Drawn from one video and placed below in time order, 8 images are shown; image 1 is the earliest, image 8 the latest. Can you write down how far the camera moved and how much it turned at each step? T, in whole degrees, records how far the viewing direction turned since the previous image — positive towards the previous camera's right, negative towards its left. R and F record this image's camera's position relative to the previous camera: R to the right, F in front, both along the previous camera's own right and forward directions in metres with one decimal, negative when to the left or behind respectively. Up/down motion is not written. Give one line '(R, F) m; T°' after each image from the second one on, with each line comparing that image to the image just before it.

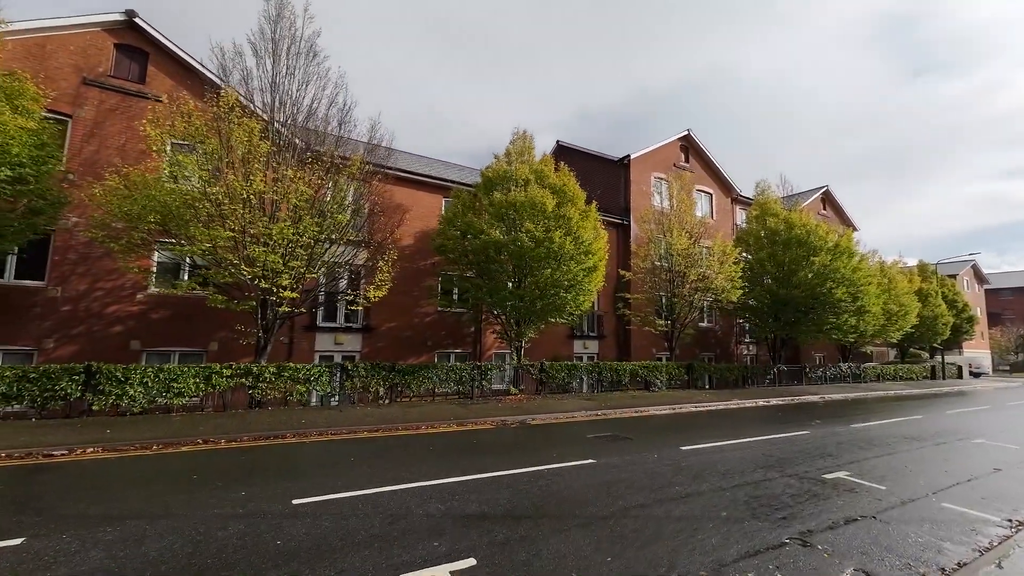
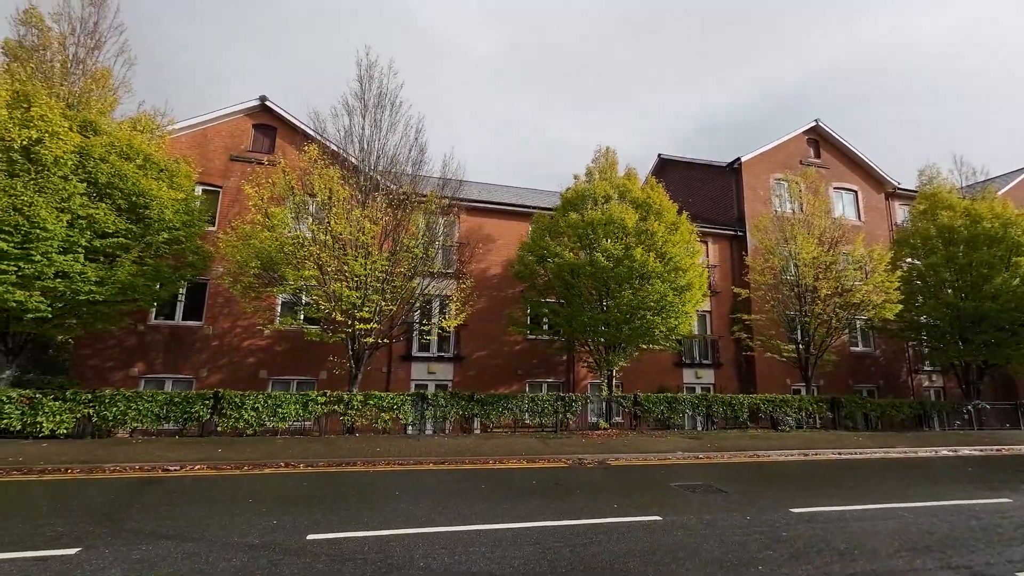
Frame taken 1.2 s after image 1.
(+1.3, +0.8) m; -16°
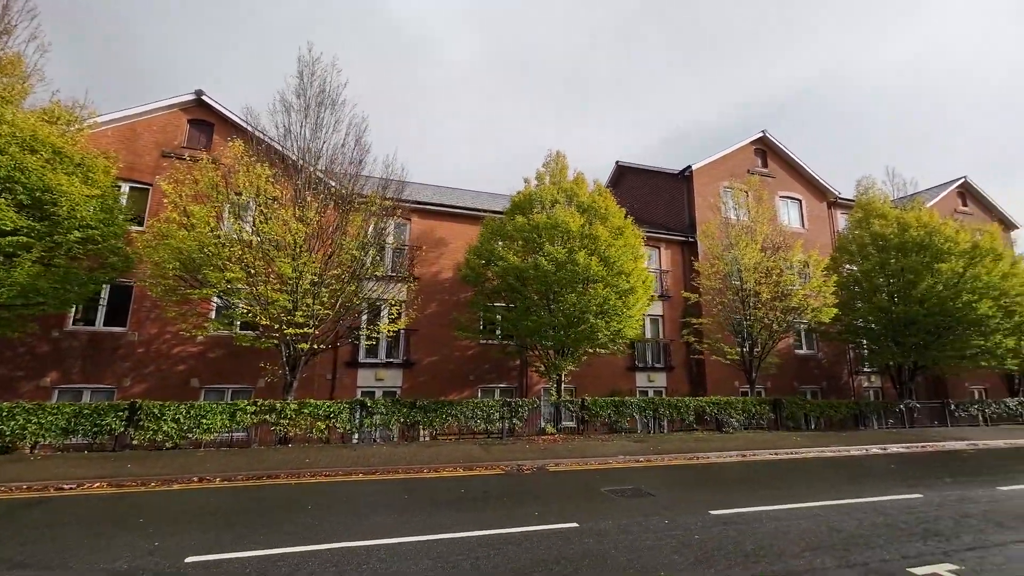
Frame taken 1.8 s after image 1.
(+0.9, +0.2) m; +4°
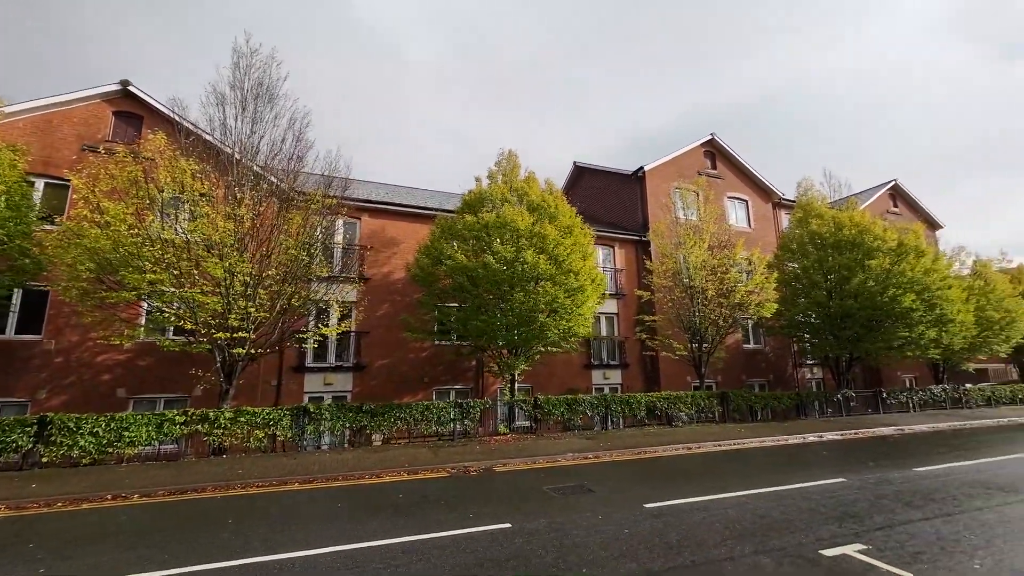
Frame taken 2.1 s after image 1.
(+0.6, +0.1) m; +4°
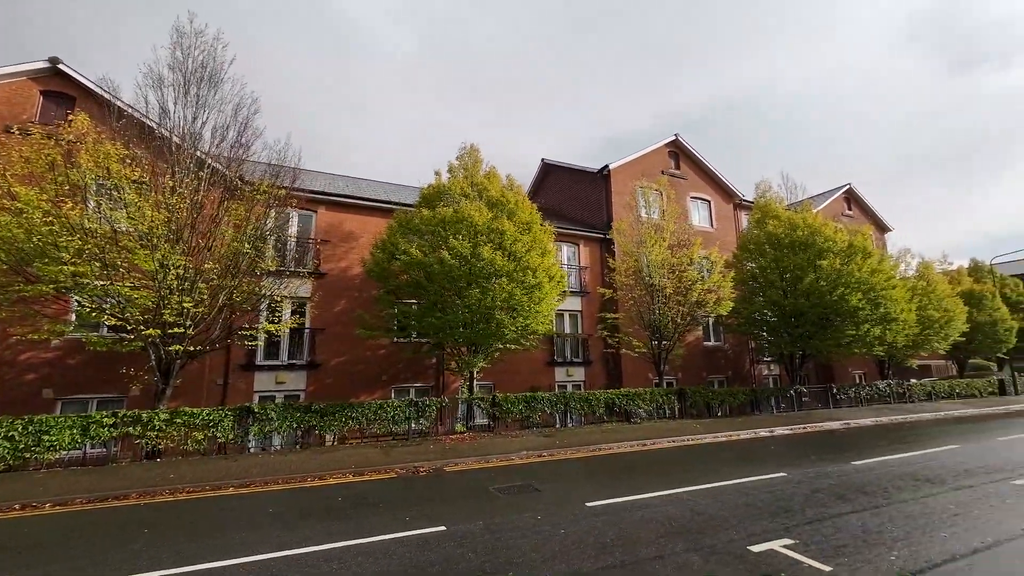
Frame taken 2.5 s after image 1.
(+0.5, +0.2) m; +3°
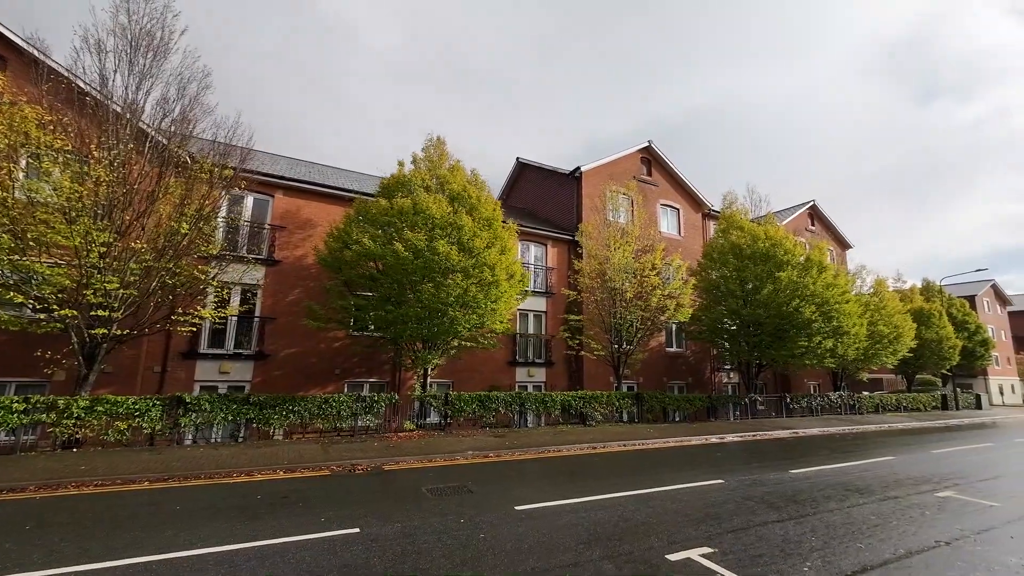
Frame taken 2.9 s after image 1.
(+0.7, +0.2) m; +3°
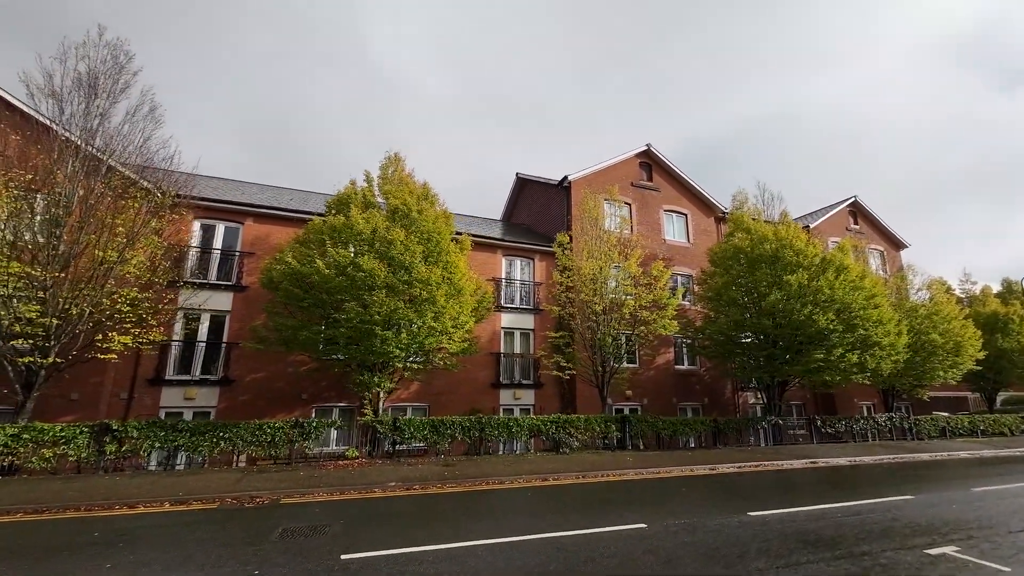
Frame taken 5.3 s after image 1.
(+3.2, +1.2) m; -7°
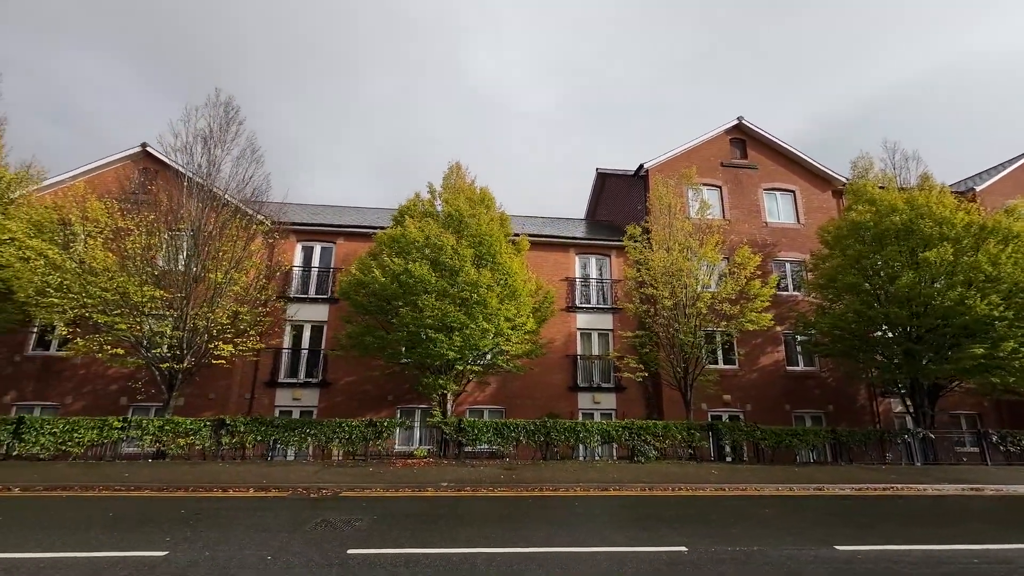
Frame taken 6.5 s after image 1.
(+1.6, +0.6) m; -15°
